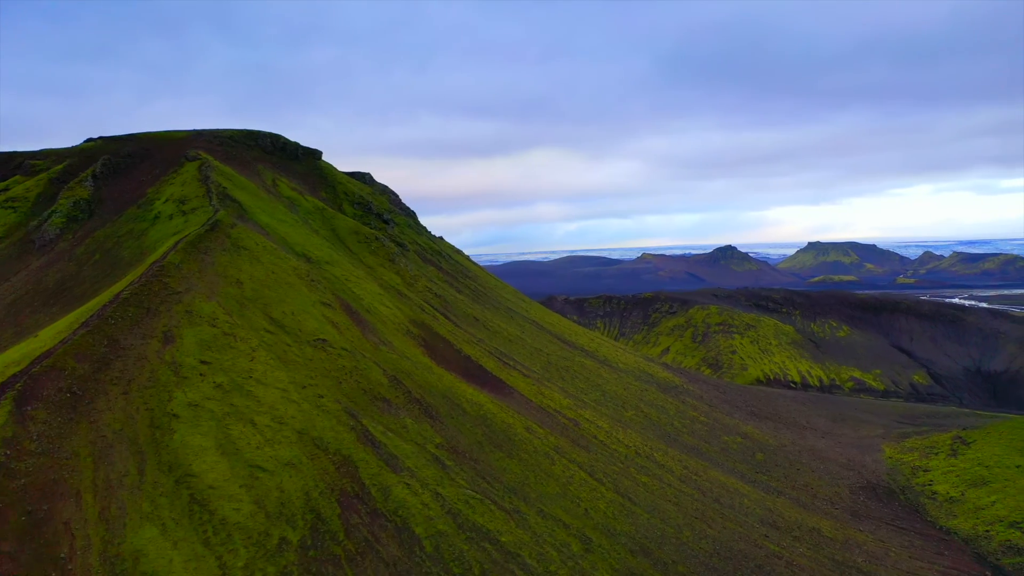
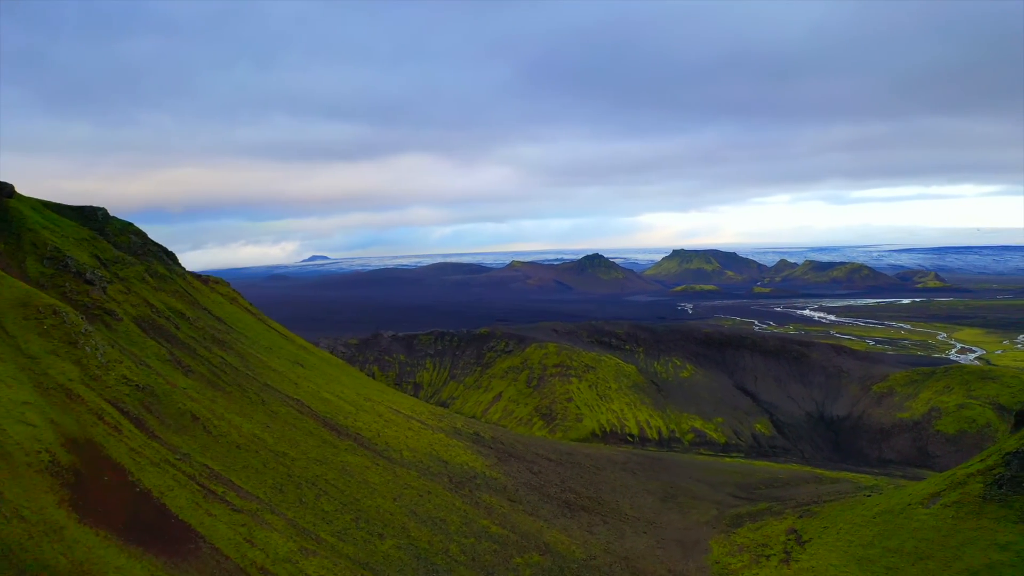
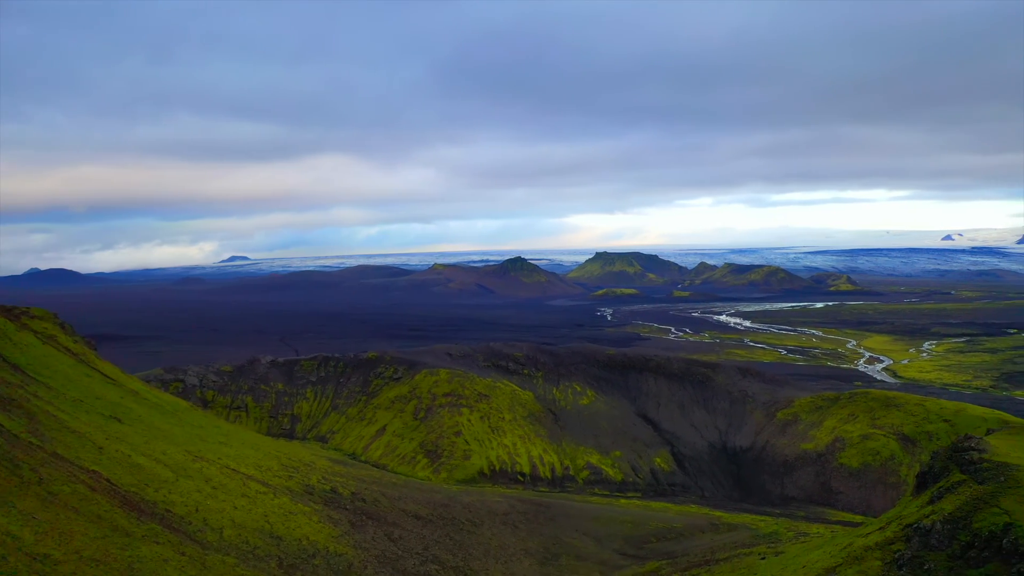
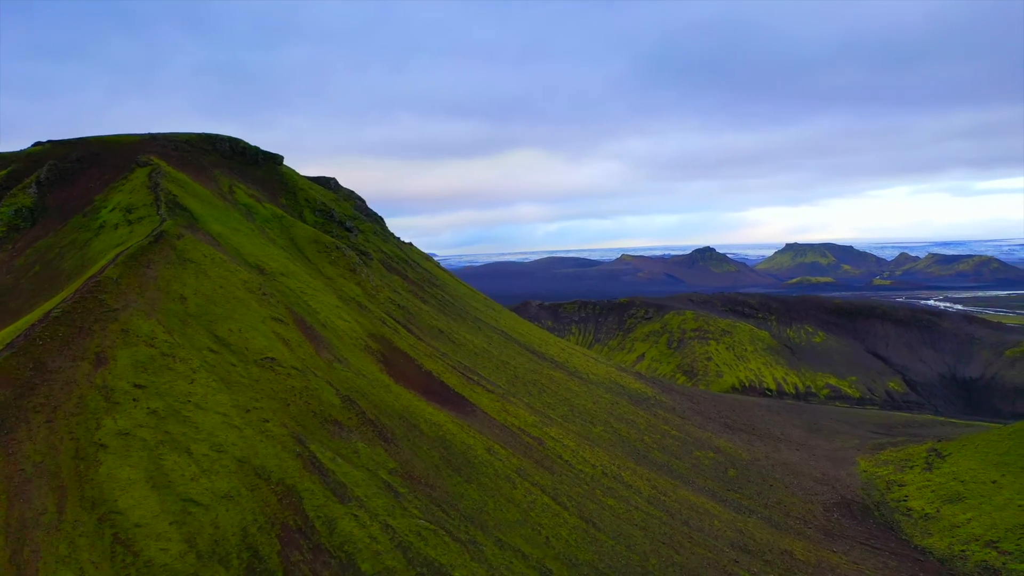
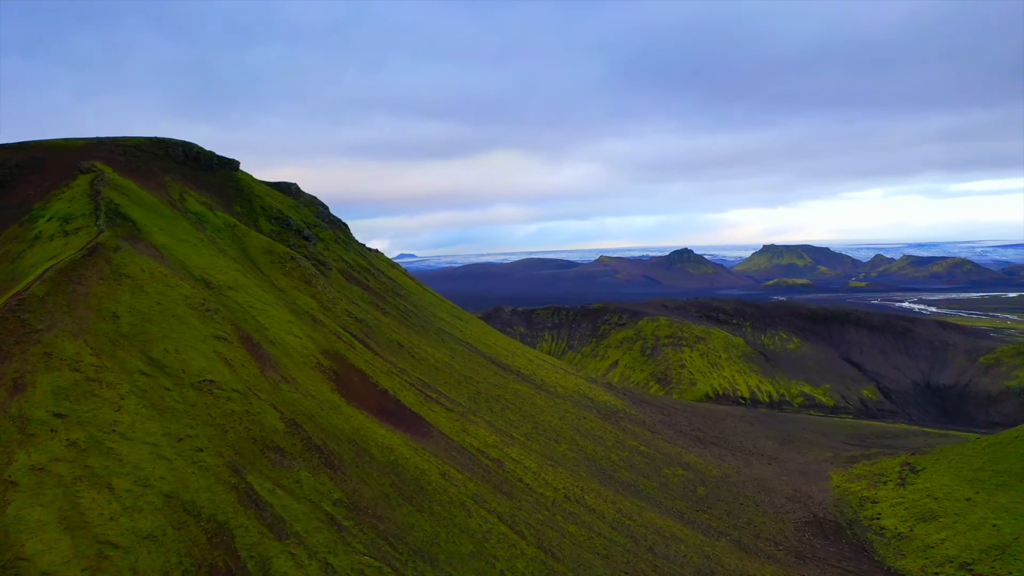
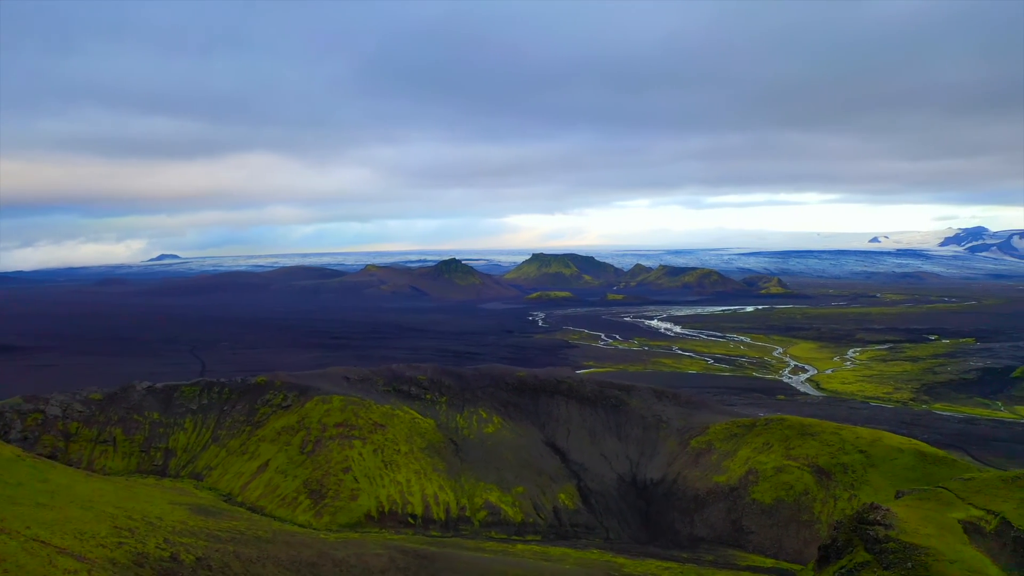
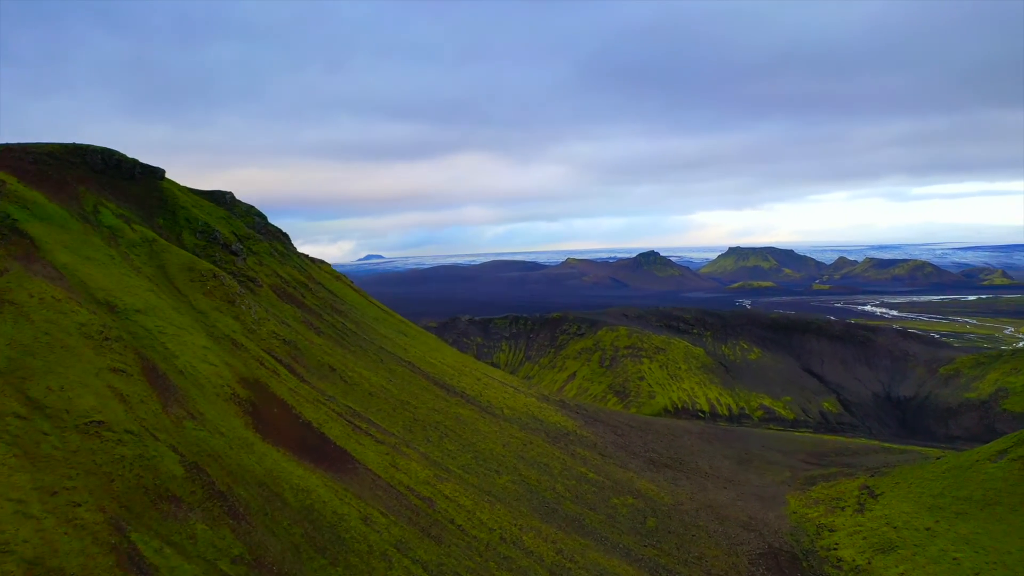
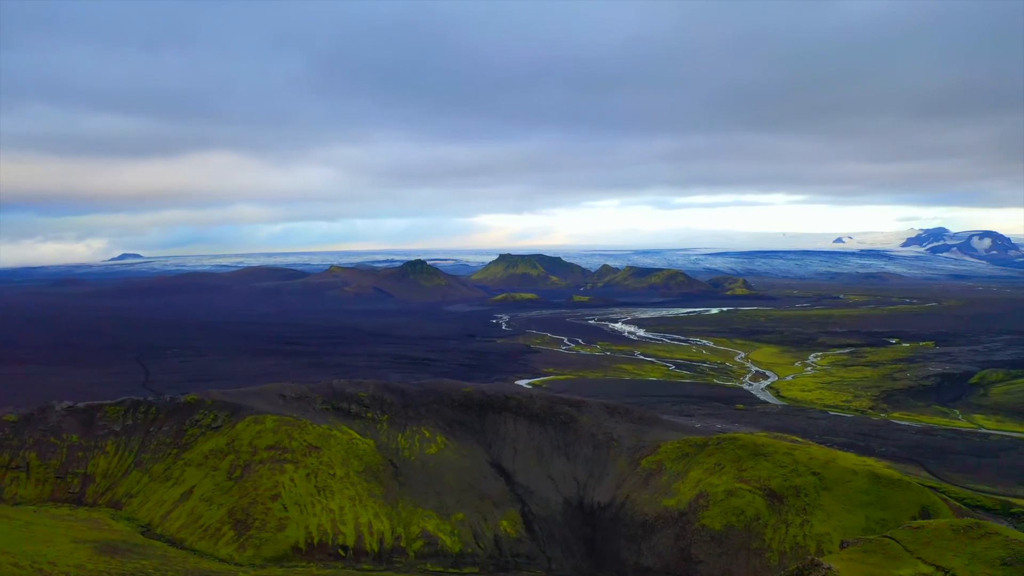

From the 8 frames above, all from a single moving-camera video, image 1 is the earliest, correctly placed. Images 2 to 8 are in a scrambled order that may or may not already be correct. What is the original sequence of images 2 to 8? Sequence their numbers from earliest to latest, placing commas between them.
4, 5, 7, 2, 3, 6, 8
